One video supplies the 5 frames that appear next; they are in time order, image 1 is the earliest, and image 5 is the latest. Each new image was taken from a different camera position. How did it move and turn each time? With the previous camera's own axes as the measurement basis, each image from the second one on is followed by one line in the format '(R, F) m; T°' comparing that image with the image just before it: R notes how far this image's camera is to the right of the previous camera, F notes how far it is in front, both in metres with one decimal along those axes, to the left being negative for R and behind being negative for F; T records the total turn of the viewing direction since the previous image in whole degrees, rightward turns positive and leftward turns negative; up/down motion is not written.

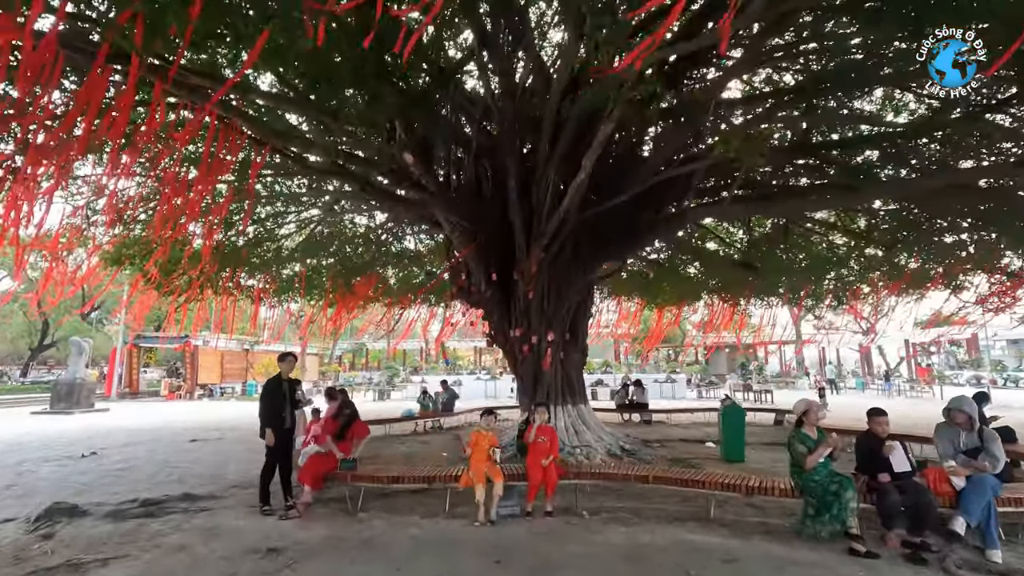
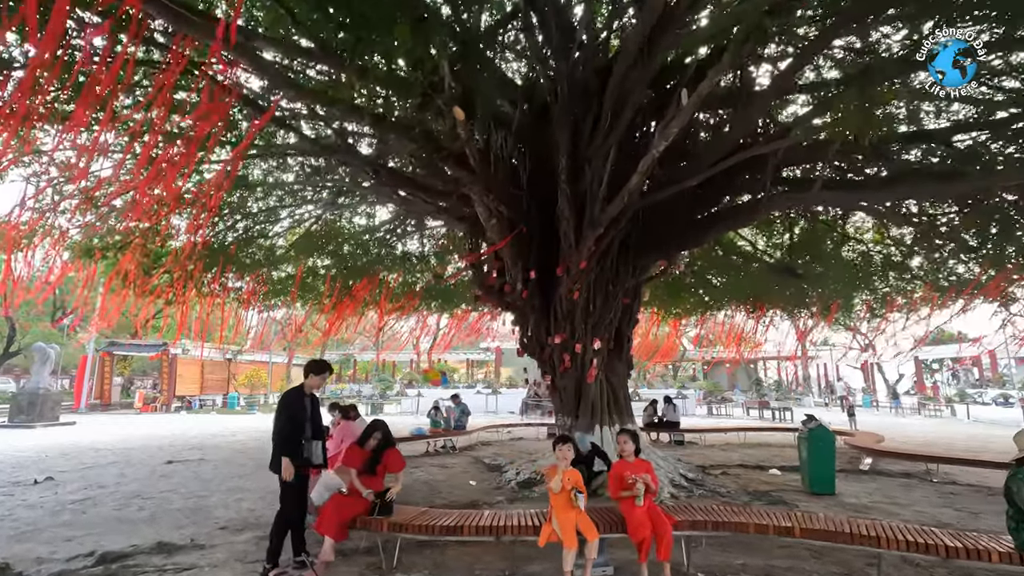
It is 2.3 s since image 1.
(-0.6, +1.0) m; +2°
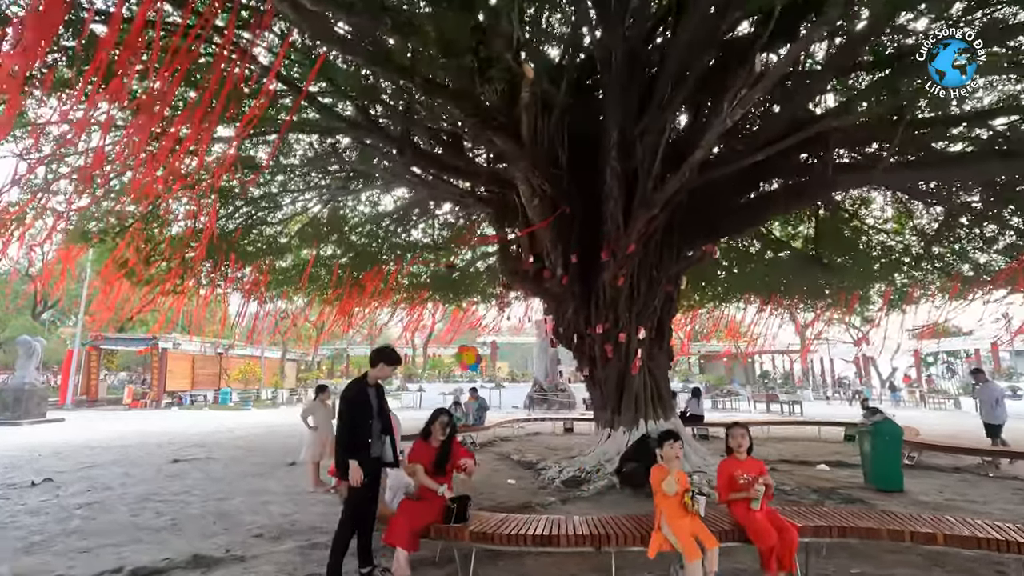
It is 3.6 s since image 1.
(-0.5, +0.4) m; +1°
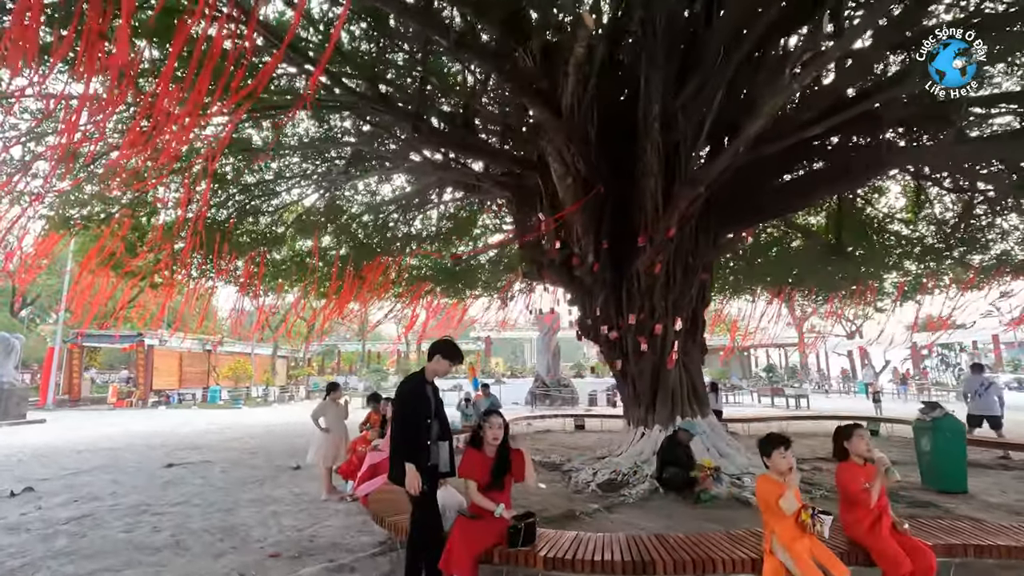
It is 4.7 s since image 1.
(-0.4, +0.4) m; +1°
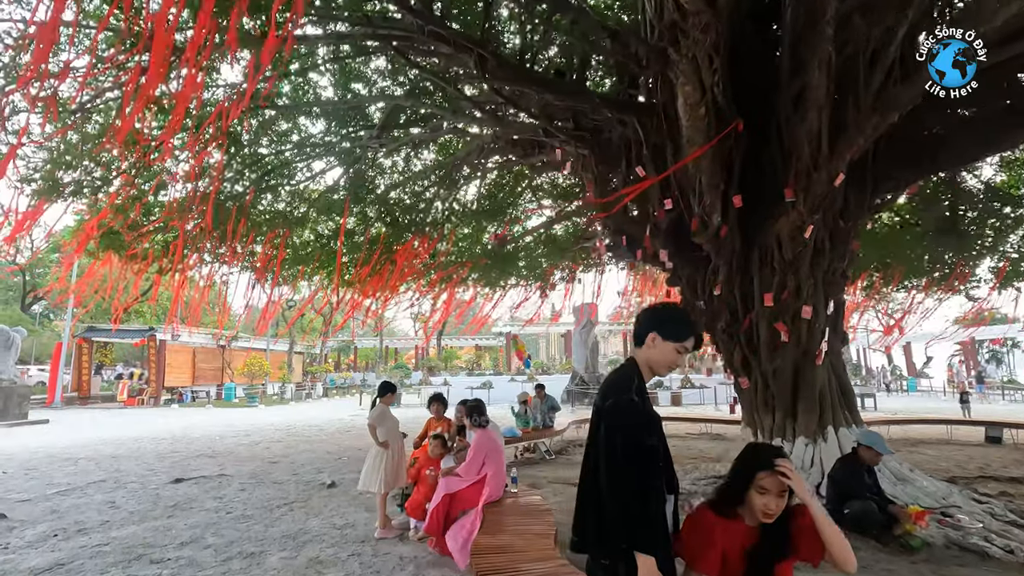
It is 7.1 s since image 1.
(-0.6, +1.2) m; -1°
